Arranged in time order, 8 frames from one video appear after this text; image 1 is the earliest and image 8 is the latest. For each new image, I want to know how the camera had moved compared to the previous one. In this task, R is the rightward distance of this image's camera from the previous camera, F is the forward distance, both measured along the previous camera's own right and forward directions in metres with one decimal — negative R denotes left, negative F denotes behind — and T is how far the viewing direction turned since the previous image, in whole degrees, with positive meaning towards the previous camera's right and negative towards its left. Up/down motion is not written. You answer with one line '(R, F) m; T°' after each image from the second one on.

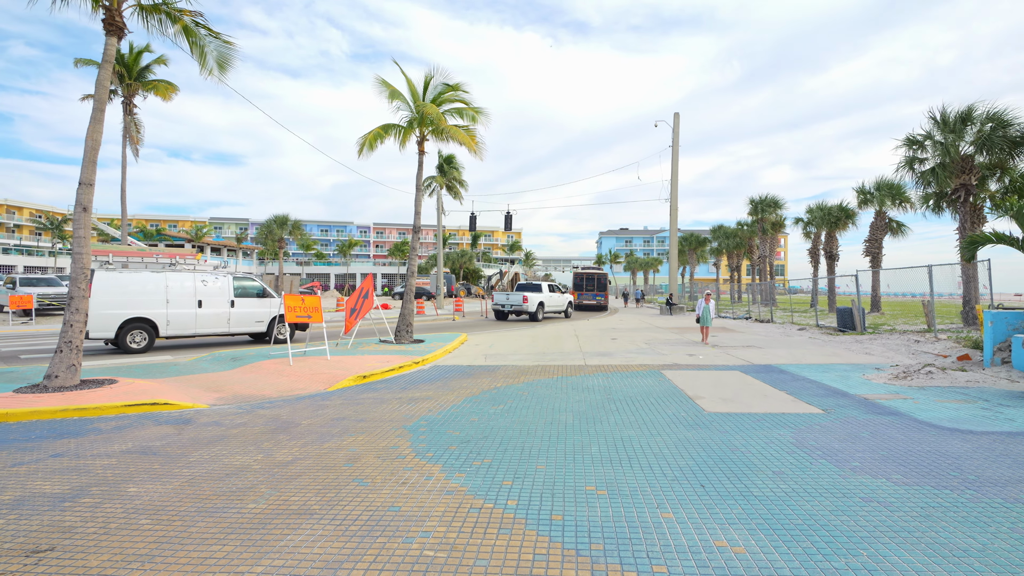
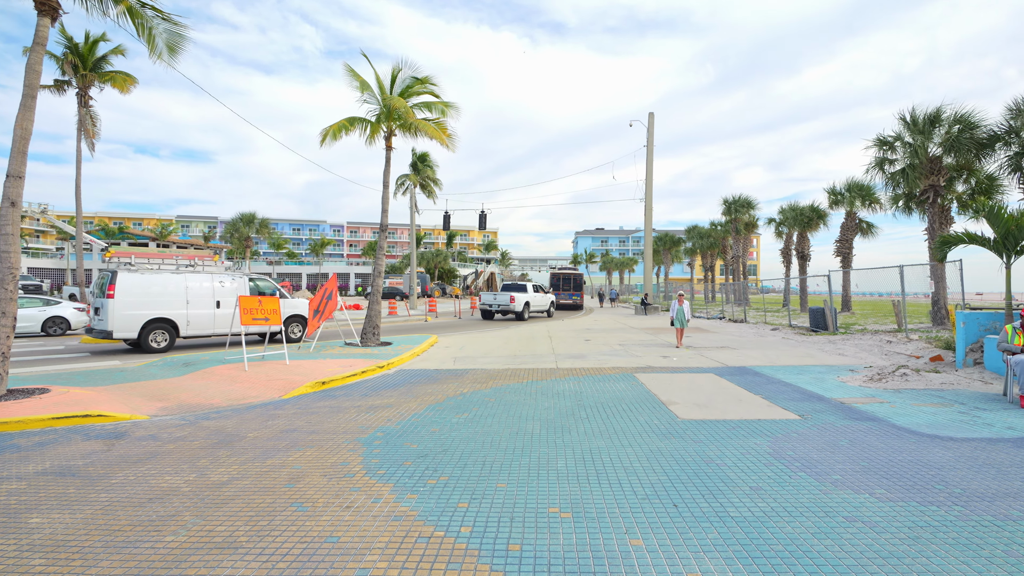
(+0.1, +0.4) m; +2°
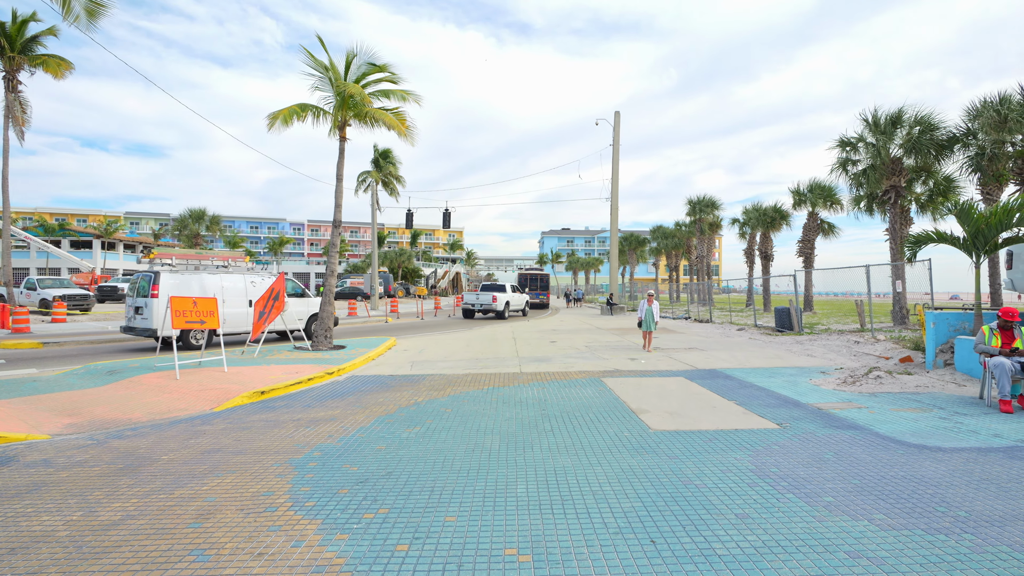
(+0.1, +0.6) m; +3°
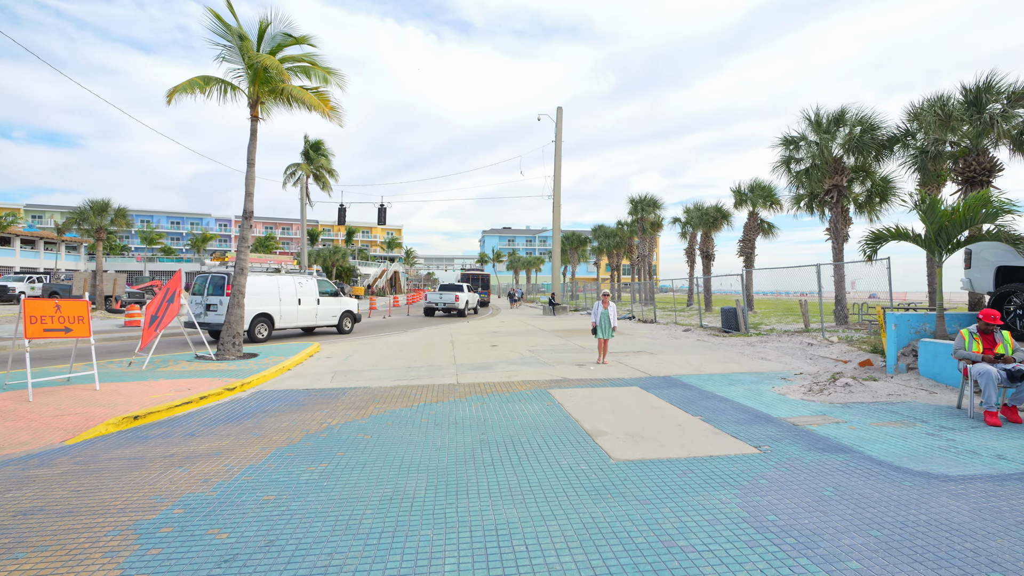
(+0.1, +1.1) m; +6°
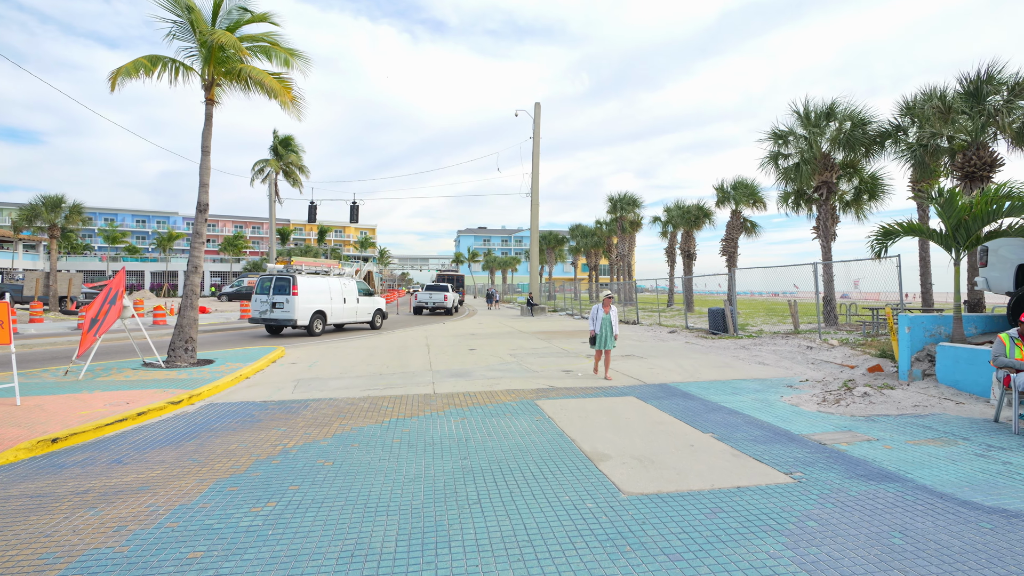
(-0.1, +0.8) m; +2°
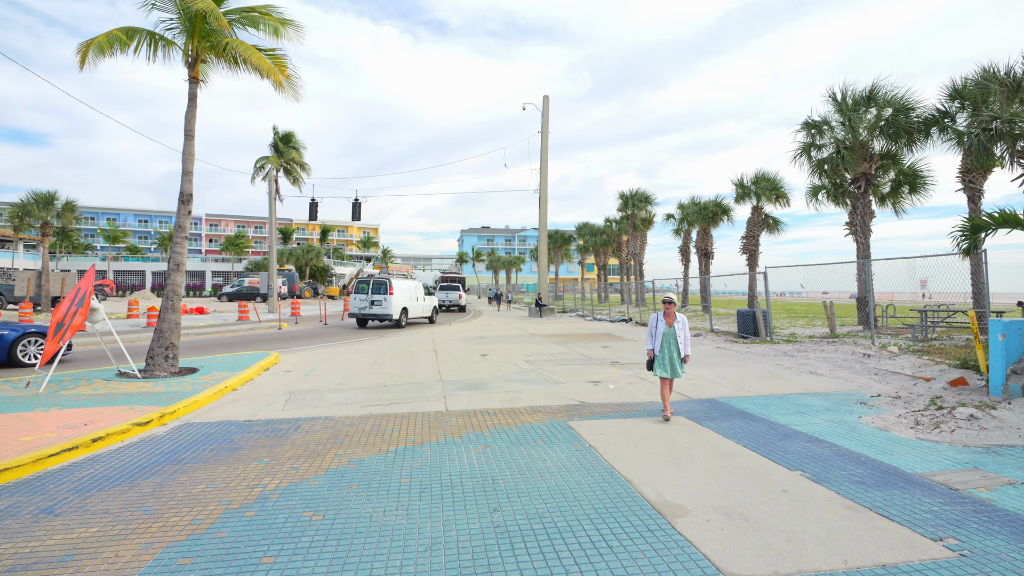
(-0.3, +1.1) m; 0°
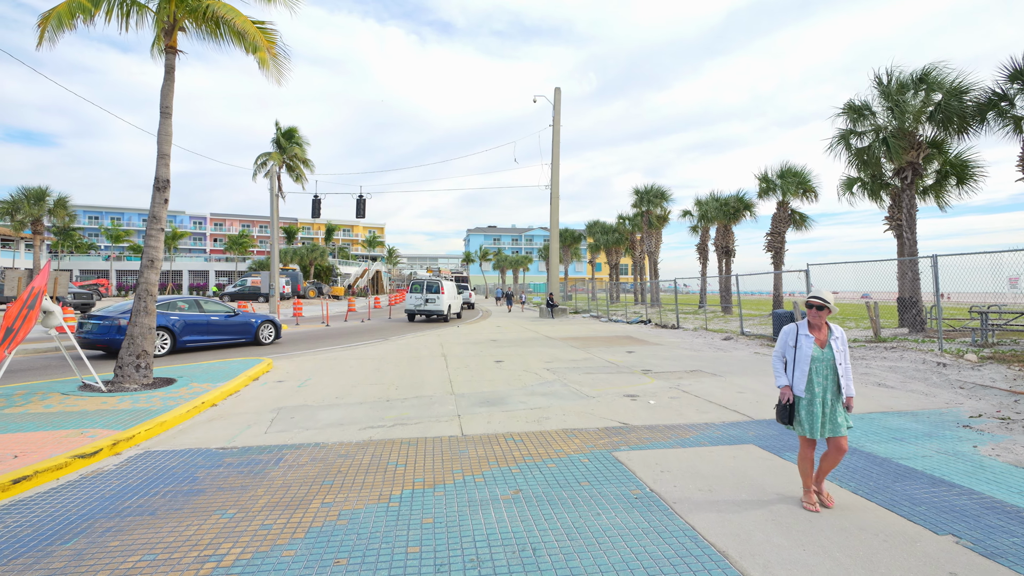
(-0.2, +1.2) m; -1°
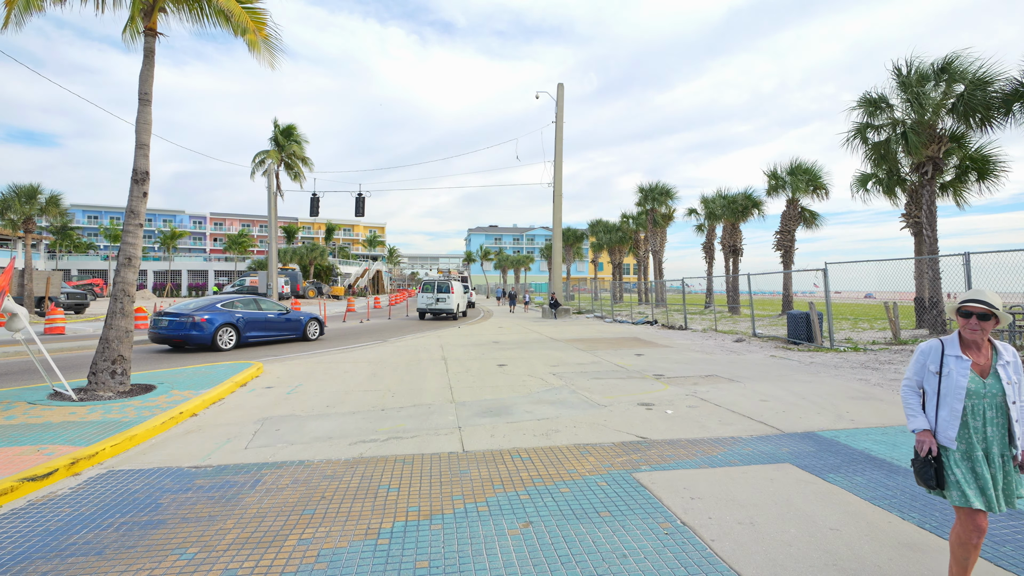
(0.0, +0.6) m; 0°
